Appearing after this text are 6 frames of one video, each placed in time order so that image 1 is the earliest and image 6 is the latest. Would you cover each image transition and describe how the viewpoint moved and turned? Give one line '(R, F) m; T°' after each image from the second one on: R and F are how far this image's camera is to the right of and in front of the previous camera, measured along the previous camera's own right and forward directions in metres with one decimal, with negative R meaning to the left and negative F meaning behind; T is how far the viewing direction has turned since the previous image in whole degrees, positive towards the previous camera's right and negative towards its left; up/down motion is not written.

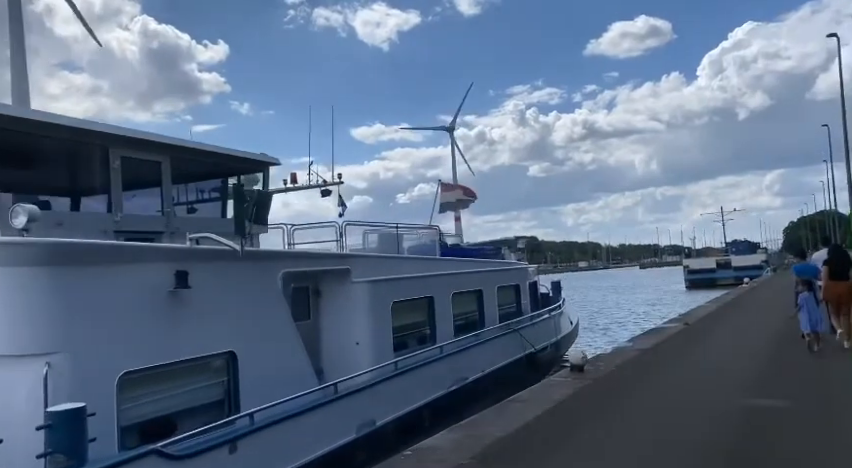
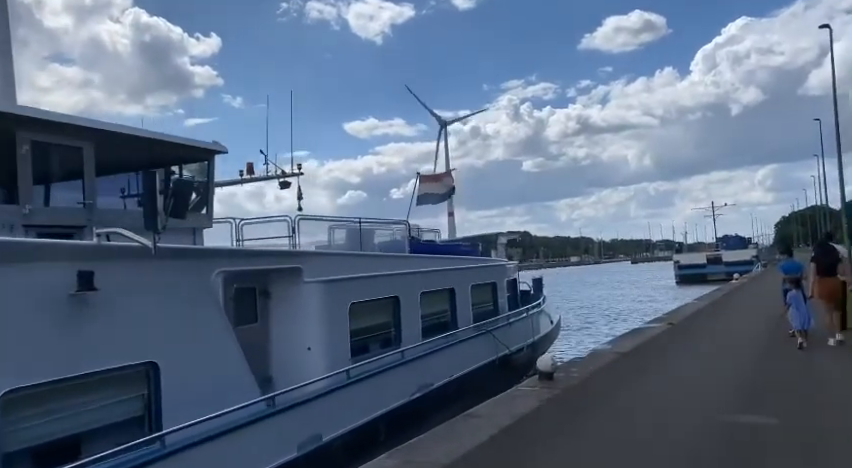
(+0.4, +0.7) m; +1°
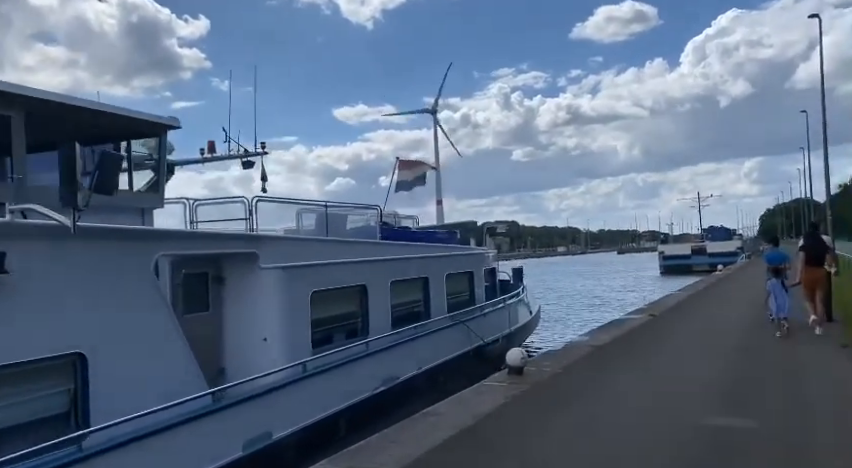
(+0.3, +0.5) m; +1°
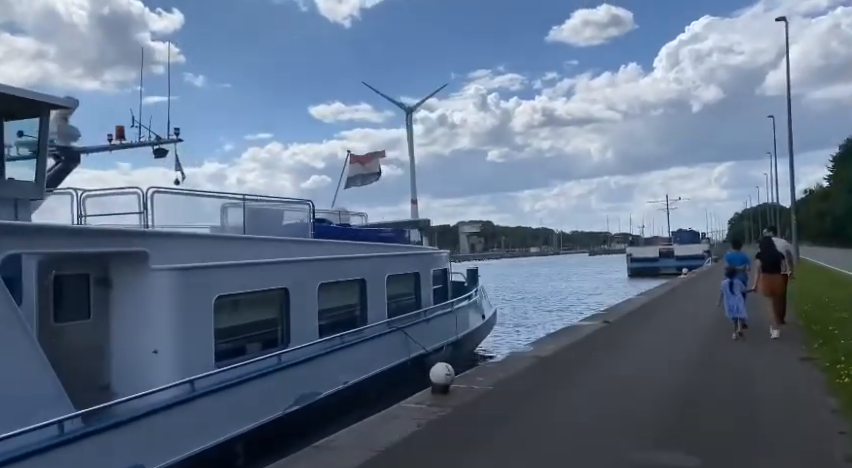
(+0.6, +0.9) m; +2°
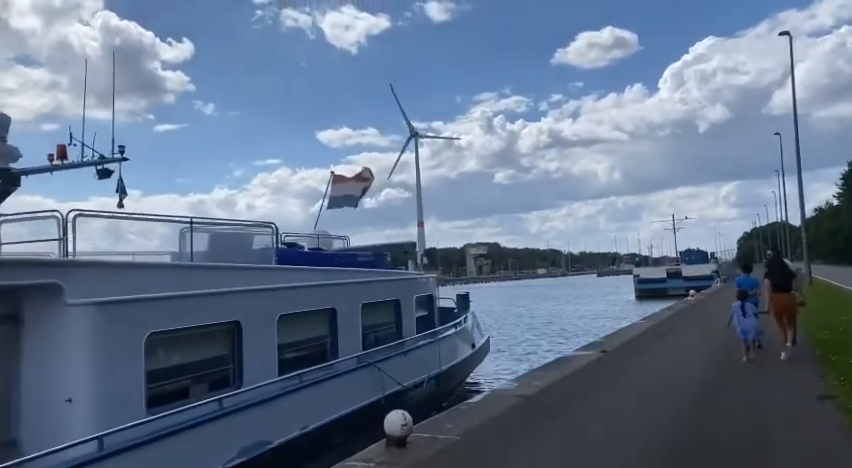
(+0.5, +0.9) m; -1°
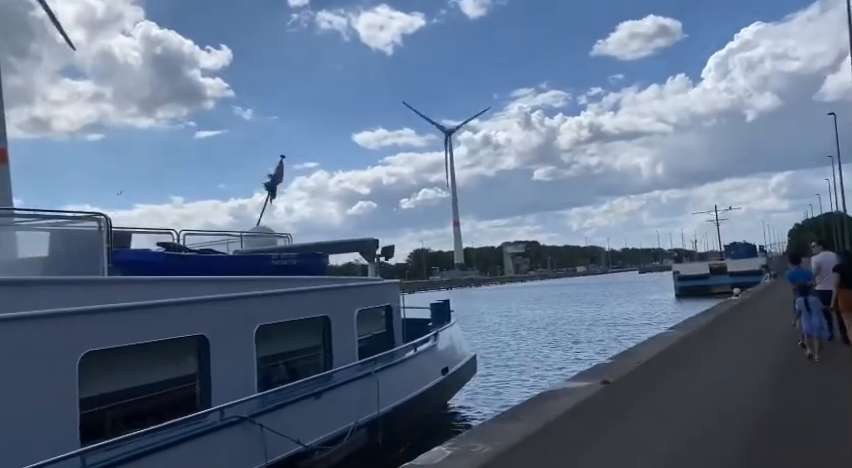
(+1.3, +2.9) m; -4°
